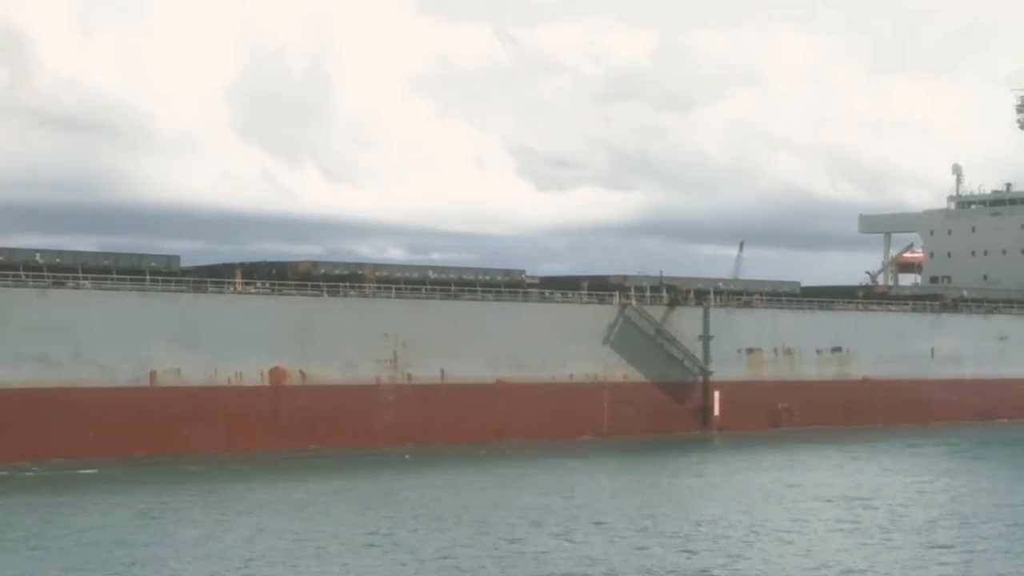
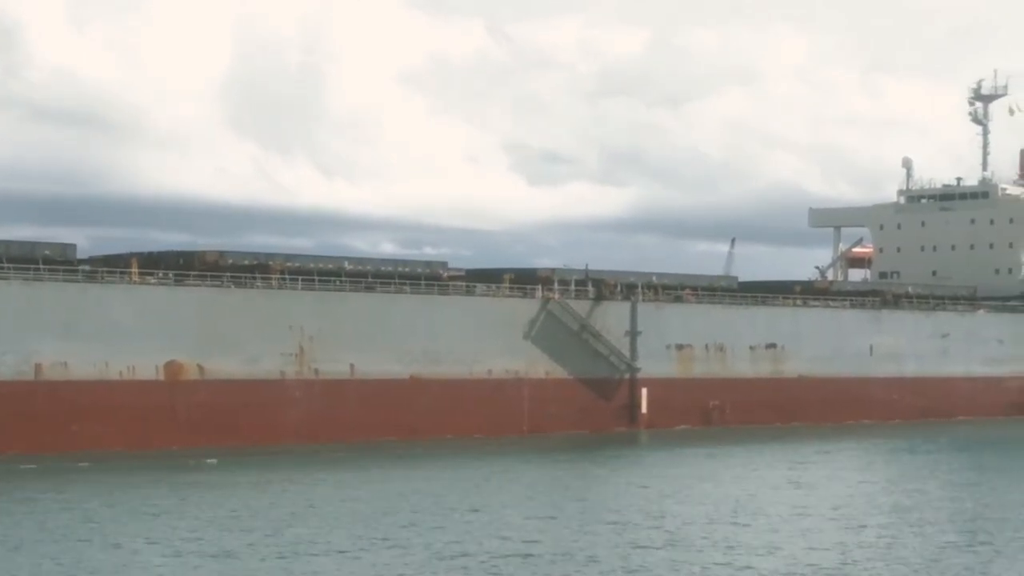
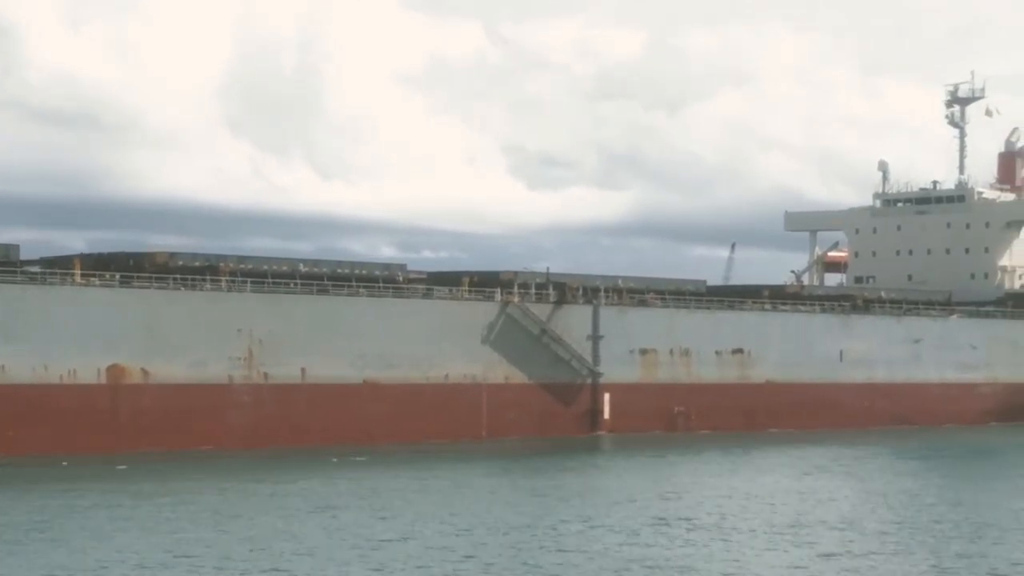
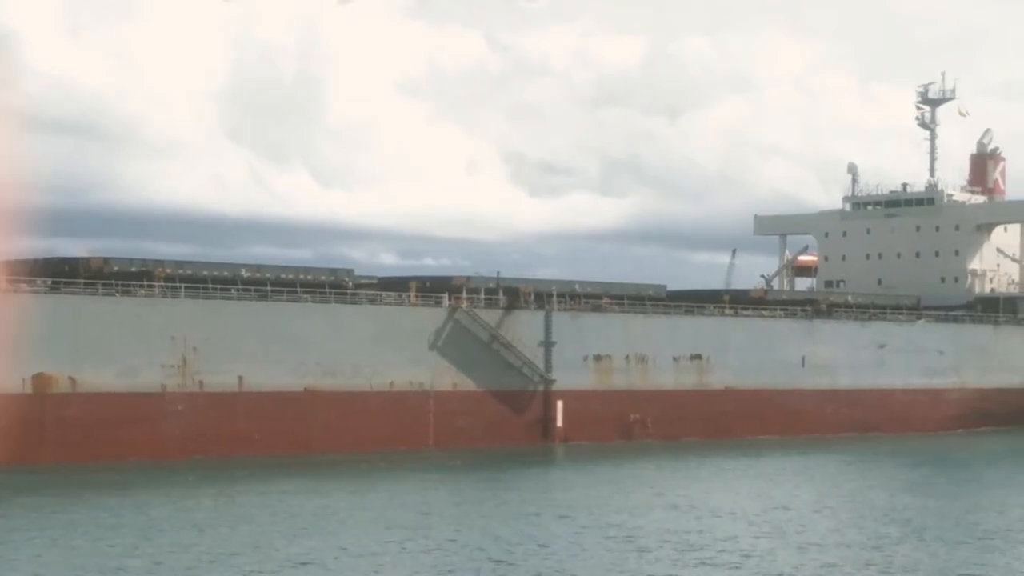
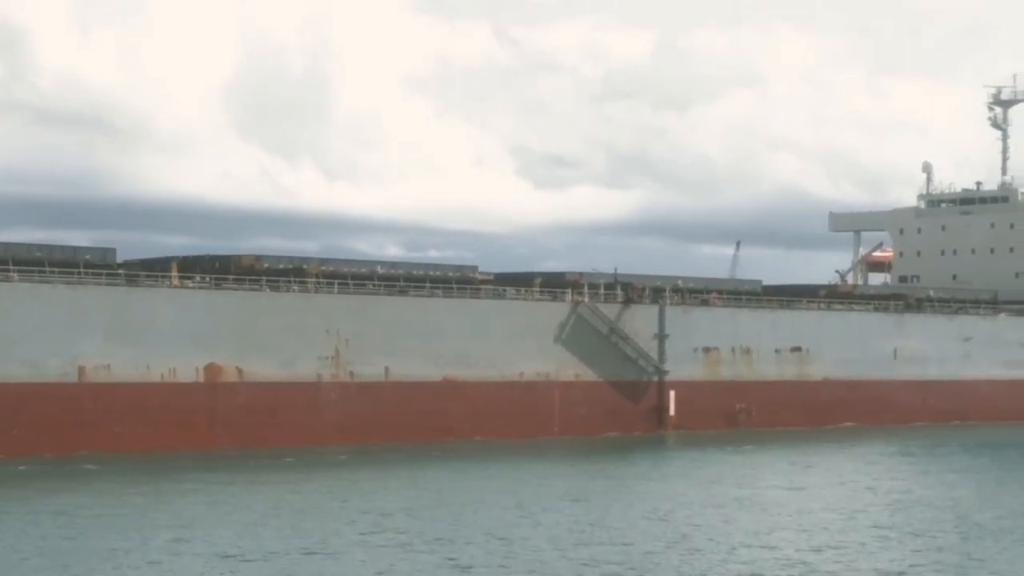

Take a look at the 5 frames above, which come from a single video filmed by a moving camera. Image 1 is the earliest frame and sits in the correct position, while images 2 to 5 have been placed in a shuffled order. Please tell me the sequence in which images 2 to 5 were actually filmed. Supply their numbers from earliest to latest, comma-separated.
5, 2, 3, 4
